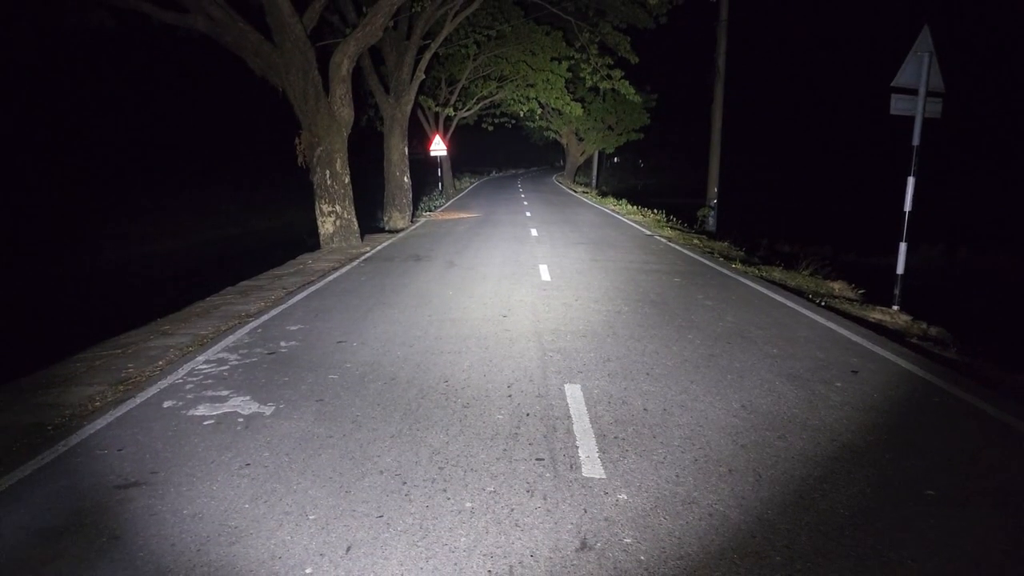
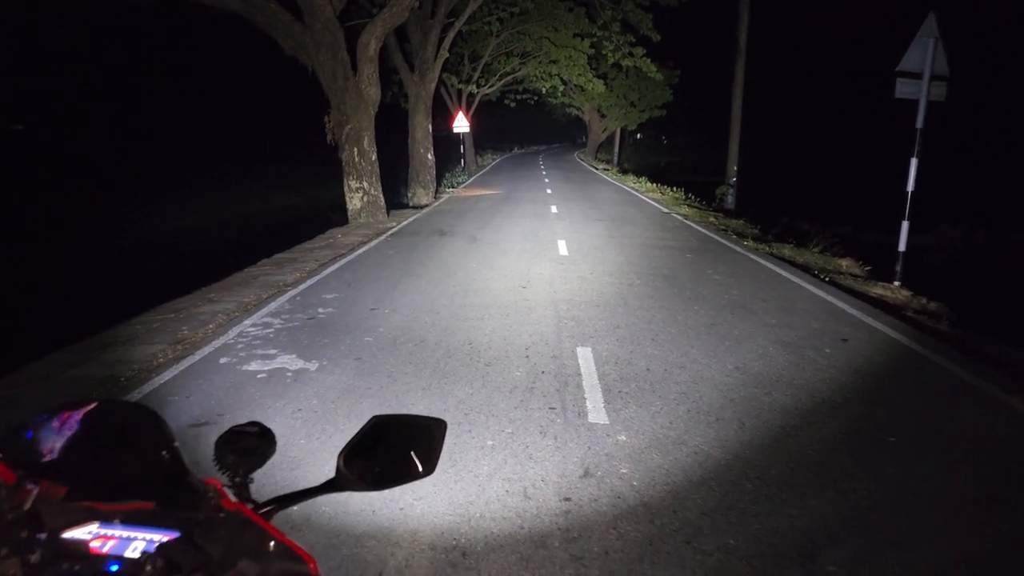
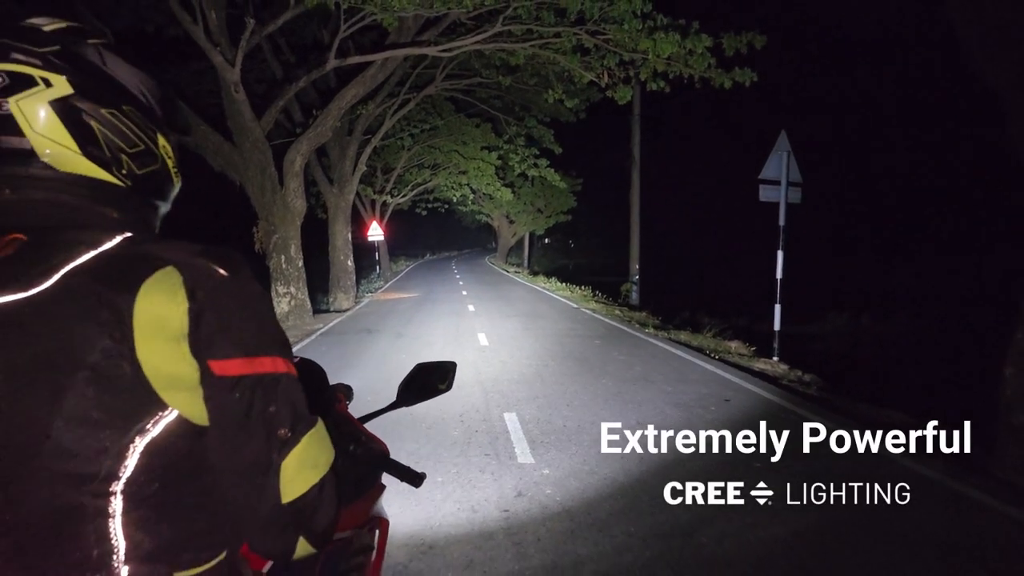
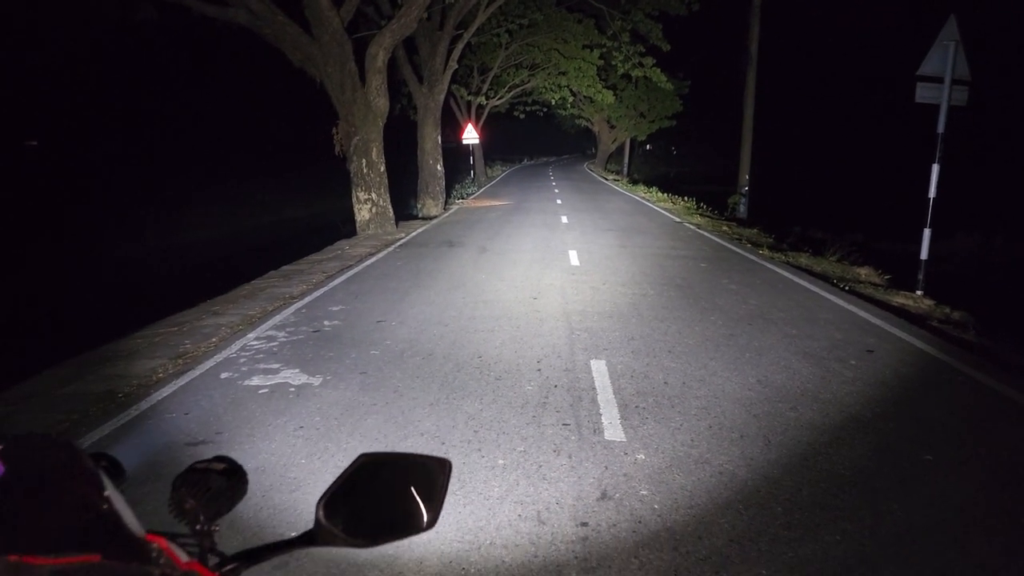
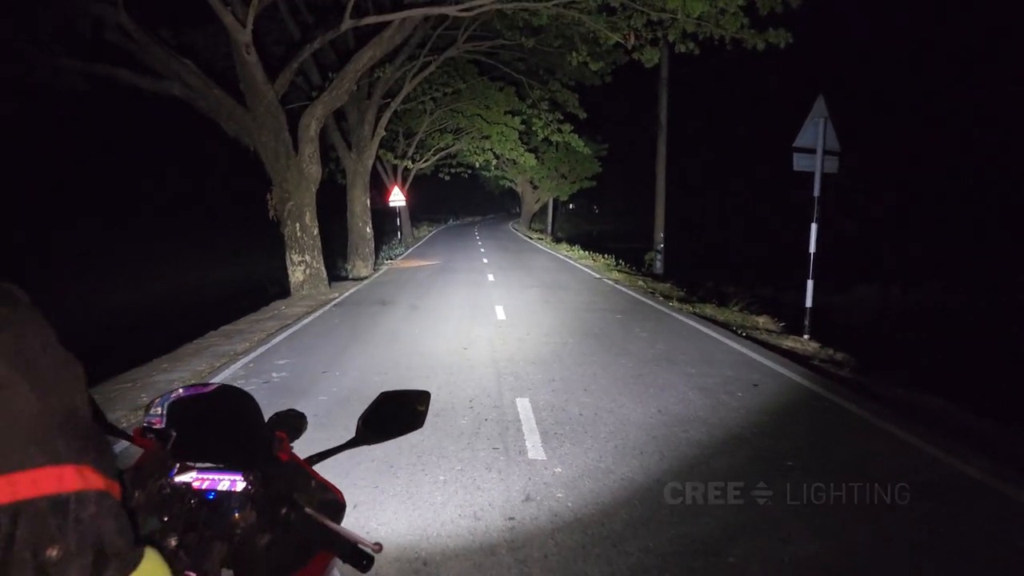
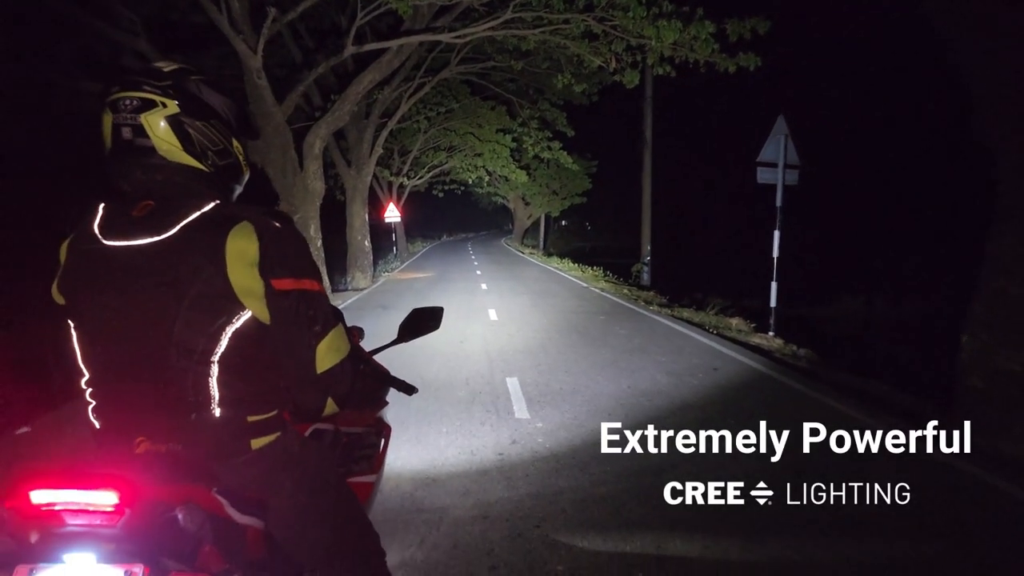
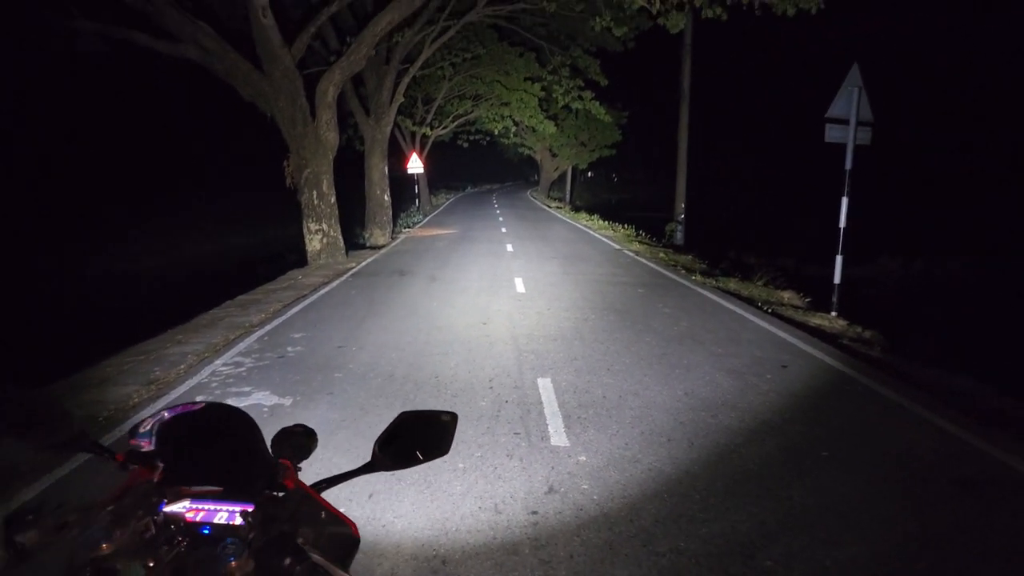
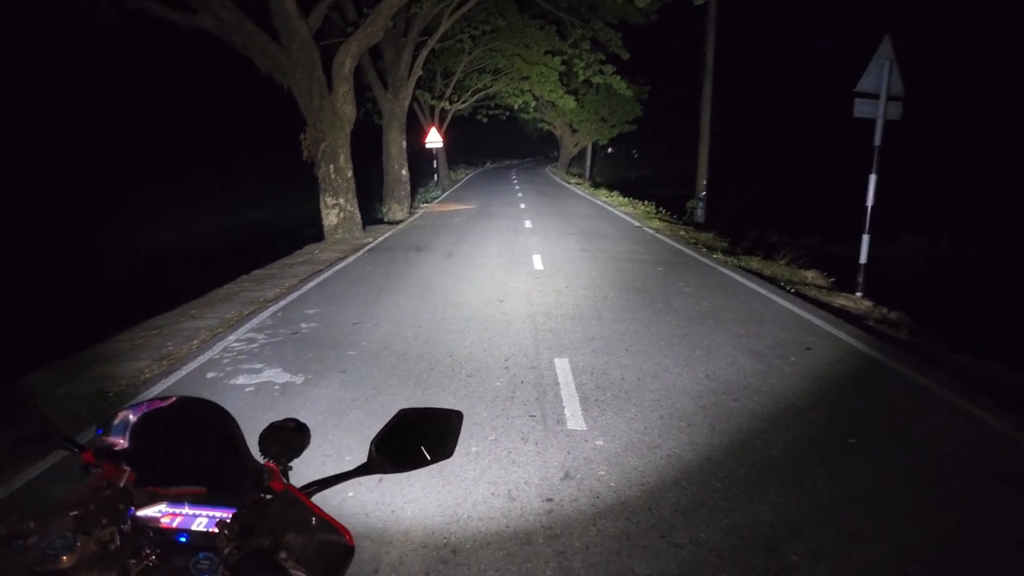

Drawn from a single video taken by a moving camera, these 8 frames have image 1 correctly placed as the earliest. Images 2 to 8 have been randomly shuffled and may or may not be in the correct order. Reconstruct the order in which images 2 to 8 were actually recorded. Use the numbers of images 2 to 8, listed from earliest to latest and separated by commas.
4, 2, 8, 7, 5, 3, 6
